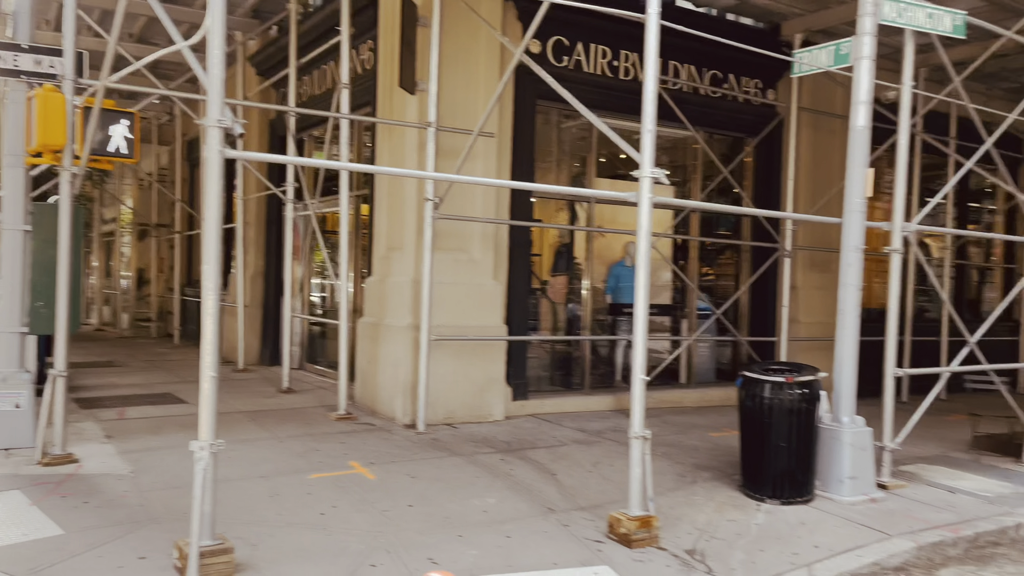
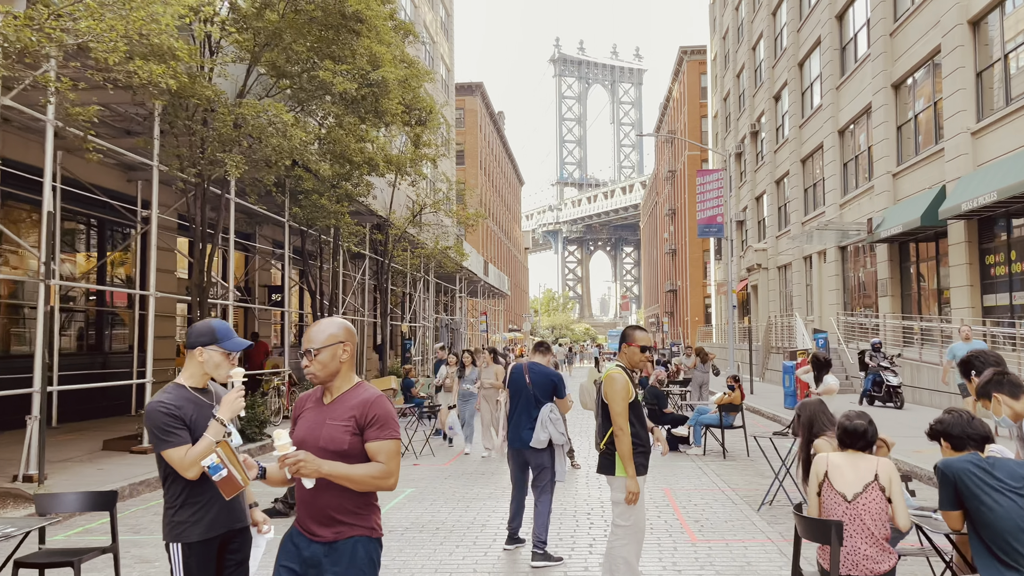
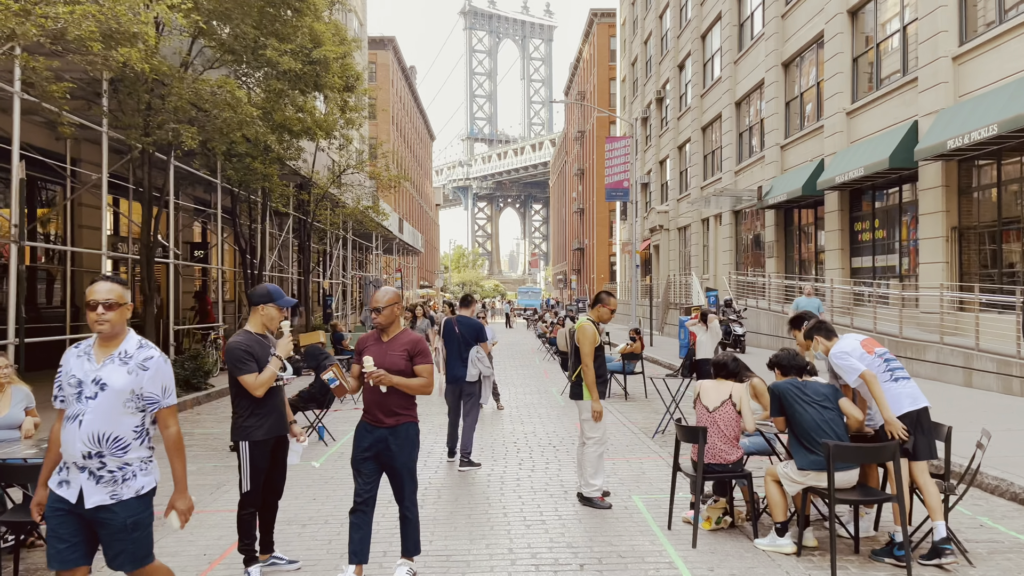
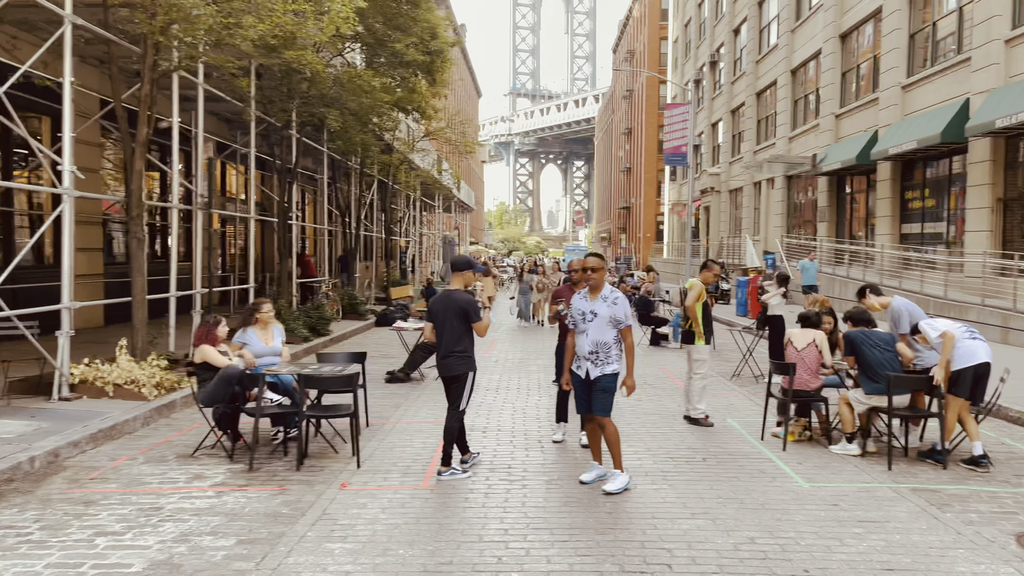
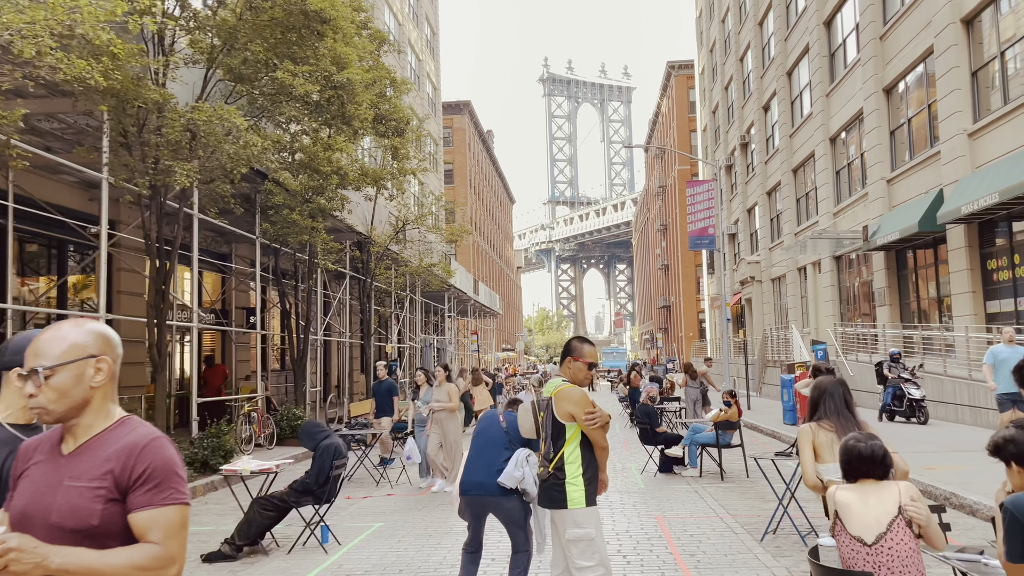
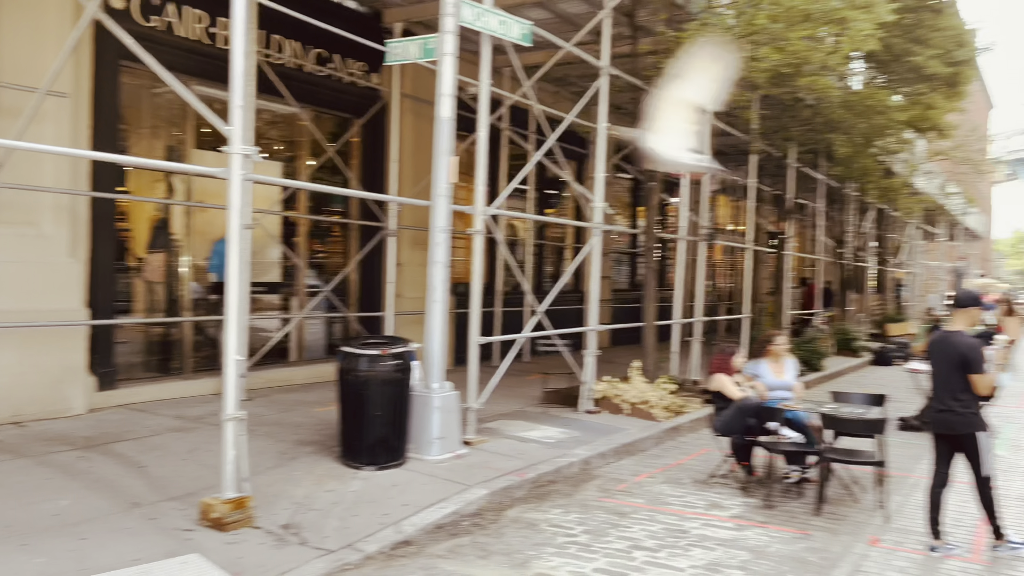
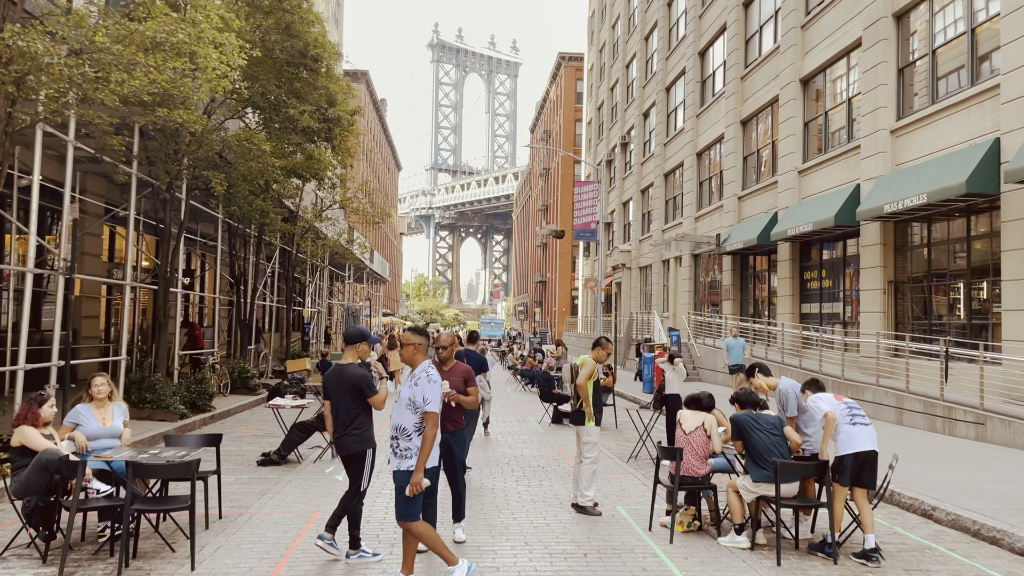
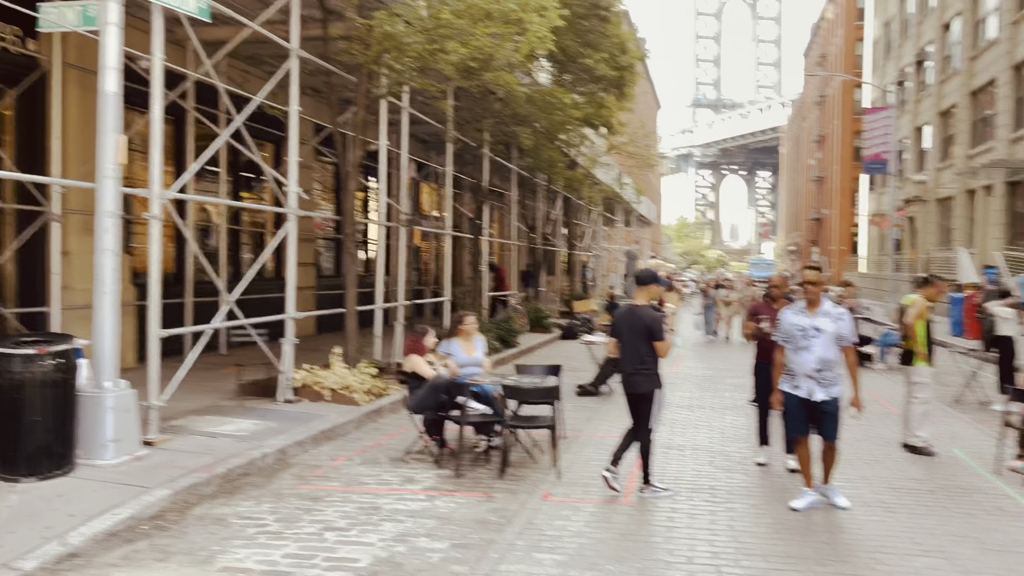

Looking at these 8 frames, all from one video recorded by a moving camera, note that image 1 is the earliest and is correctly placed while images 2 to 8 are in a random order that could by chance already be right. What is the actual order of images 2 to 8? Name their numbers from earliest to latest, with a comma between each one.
6, 8, 4, 7, 3, 2, 5
